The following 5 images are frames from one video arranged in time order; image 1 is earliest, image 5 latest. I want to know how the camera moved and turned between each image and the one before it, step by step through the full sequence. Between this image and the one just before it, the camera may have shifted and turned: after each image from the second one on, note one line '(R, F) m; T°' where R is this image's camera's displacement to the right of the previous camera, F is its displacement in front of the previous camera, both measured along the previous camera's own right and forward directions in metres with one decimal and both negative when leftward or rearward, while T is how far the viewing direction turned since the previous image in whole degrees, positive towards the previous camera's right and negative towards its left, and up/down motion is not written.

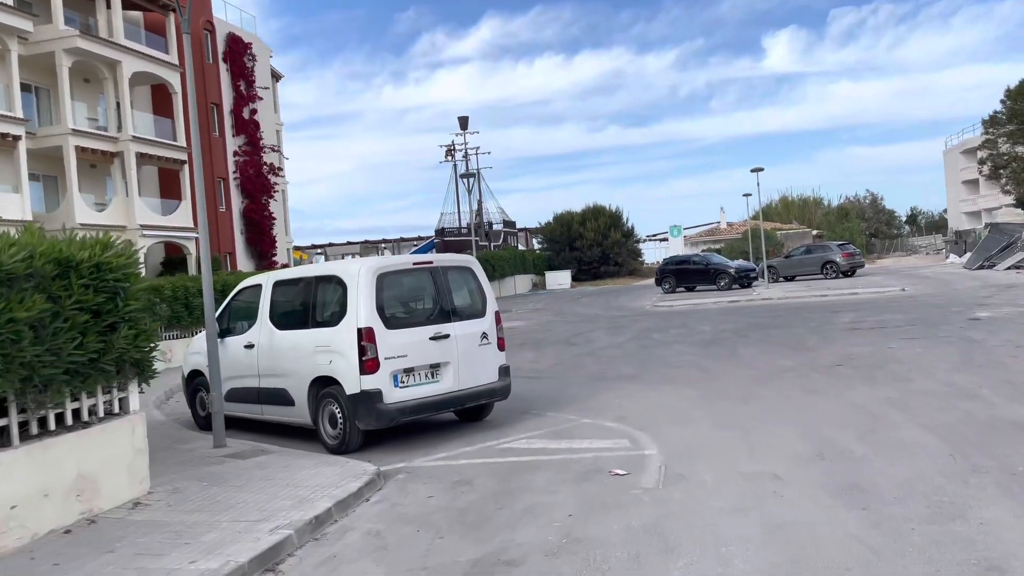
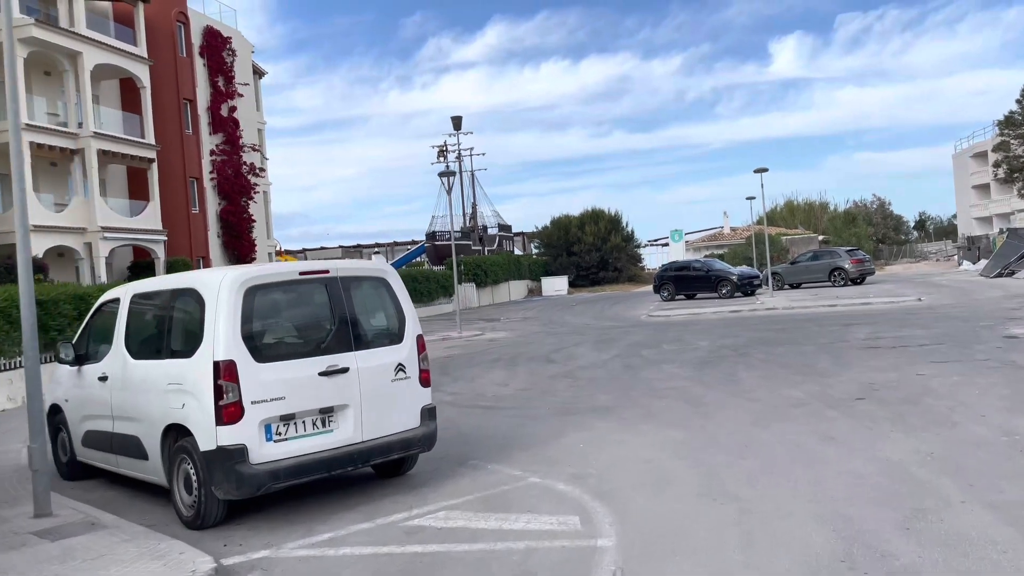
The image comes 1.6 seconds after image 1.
(+0.7, +2.3) m; 0°
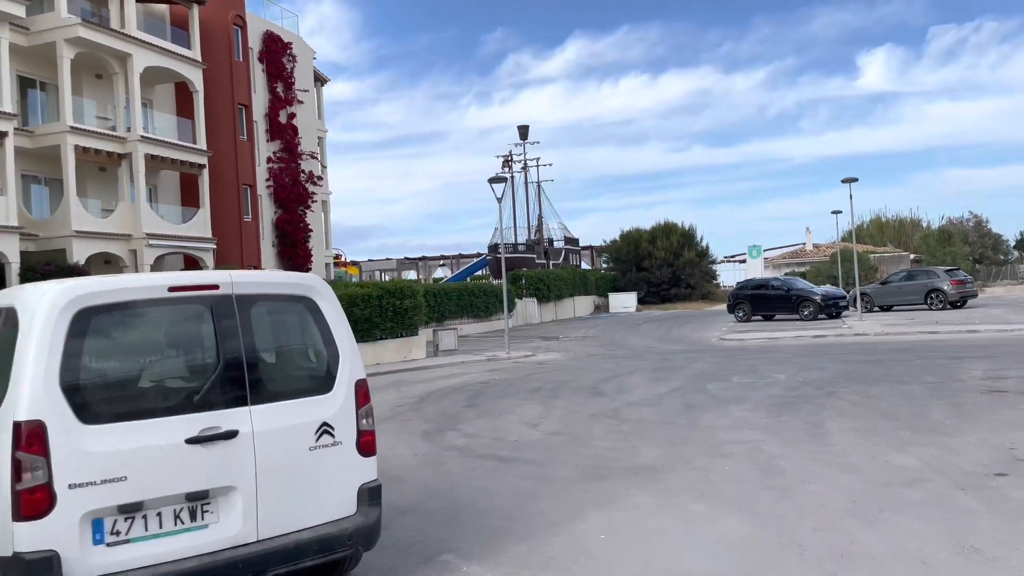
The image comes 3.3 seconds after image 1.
(+0.6, +2.4) m; -5°
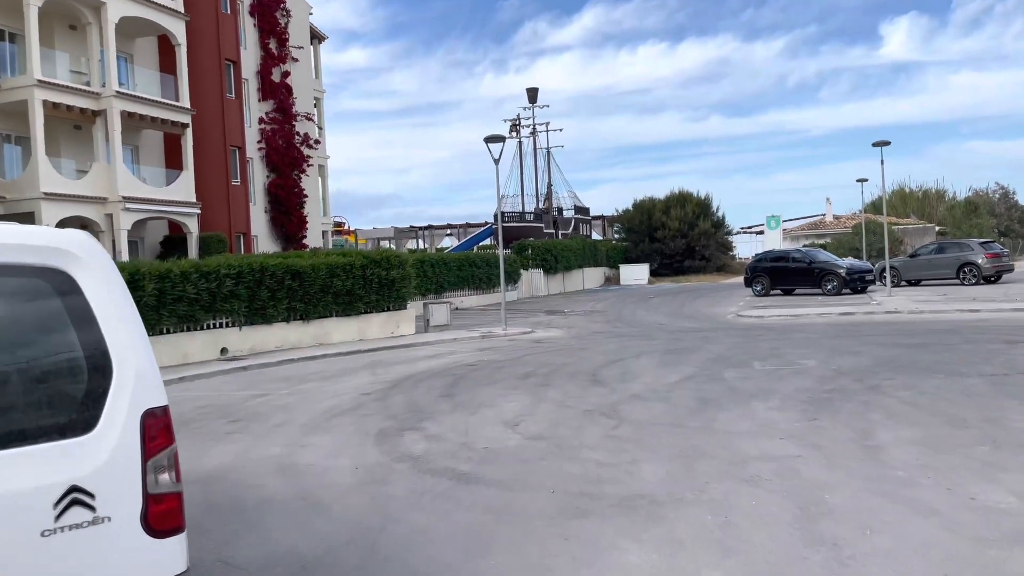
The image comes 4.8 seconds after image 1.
(+0.4, +2.2) m; -1°
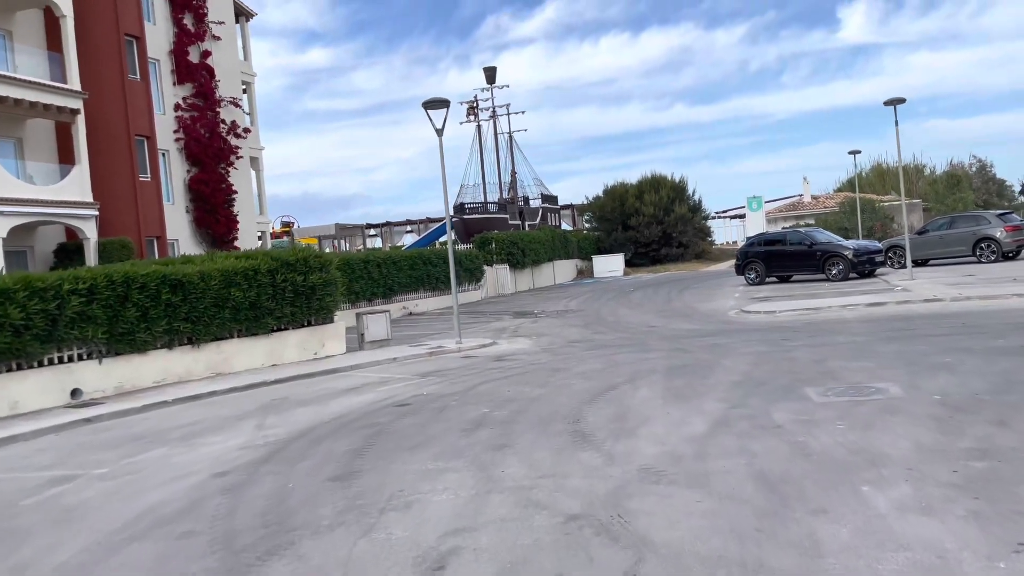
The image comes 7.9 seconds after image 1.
(+0.4, +4.6) m; +2°
